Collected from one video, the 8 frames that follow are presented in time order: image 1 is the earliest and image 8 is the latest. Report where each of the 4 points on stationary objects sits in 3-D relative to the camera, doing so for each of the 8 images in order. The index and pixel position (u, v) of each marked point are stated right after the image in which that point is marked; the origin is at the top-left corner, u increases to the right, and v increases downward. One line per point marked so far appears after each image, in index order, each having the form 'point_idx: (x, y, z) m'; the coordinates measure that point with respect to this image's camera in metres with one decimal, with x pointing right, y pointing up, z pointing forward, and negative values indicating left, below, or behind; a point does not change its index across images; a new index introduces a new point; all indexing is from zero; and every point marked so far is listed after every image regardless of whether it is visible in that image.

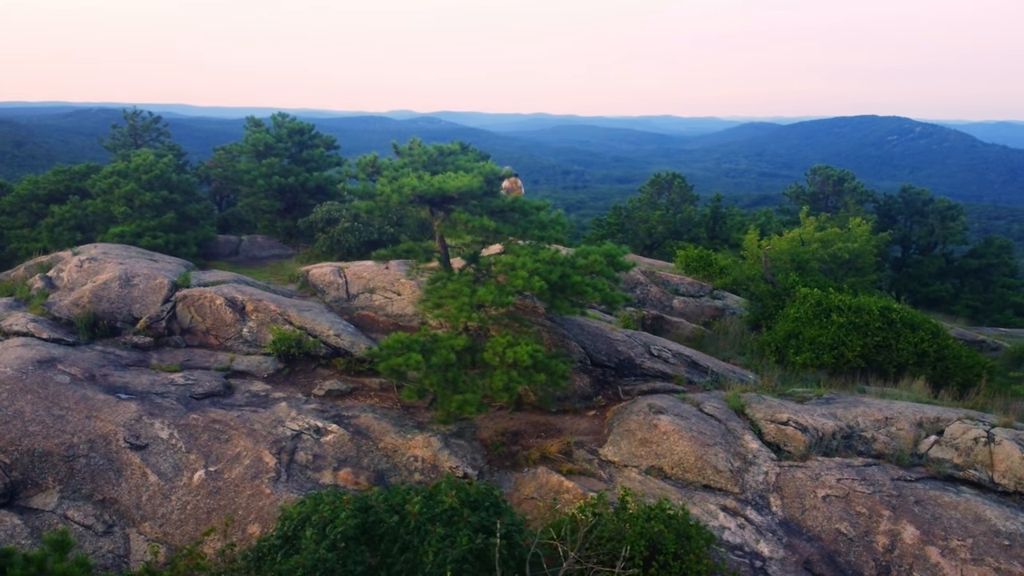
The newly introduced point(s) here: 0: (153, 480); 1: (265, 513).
0: (-3.3, -1.8, +6.0) m
1: (-2.2, -2.0, +5.8) m
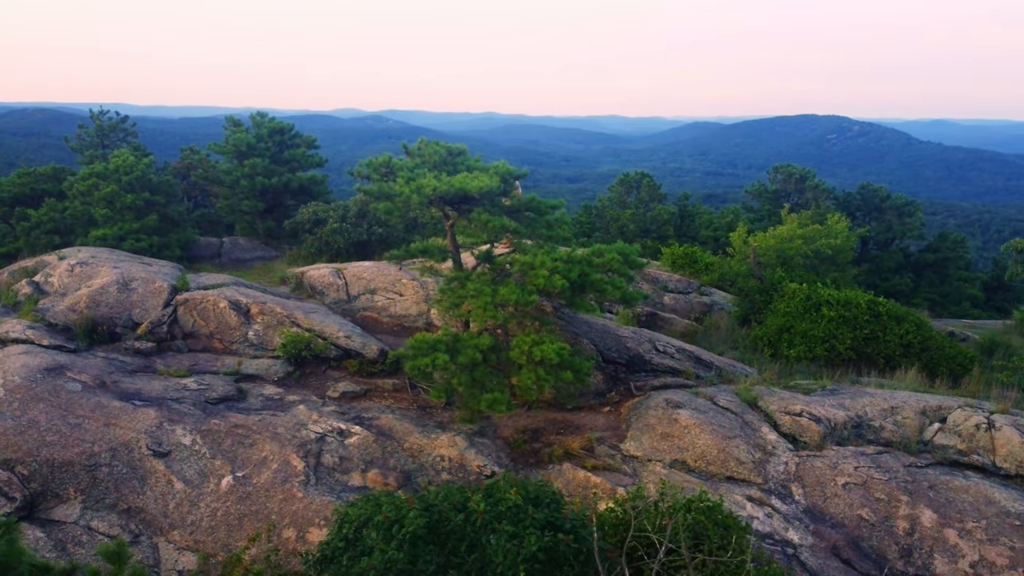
0: (-3.0, -1.8, +5.9) m
1: (-1.9, -2.0, +5.7) m
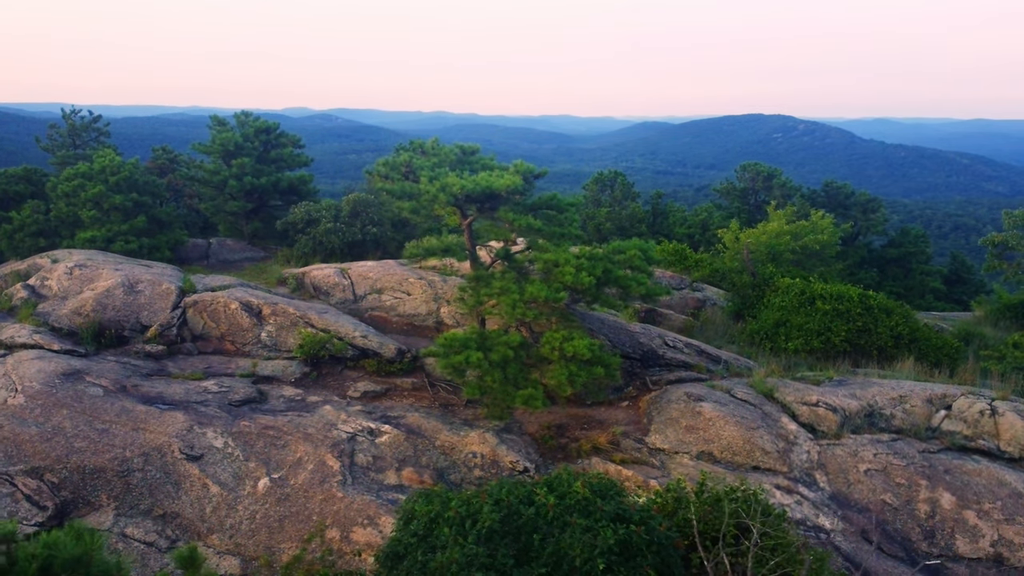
0: (-2.6, -1.8, +5.8) m
1: (-1.5, -2.0, +5.7) m
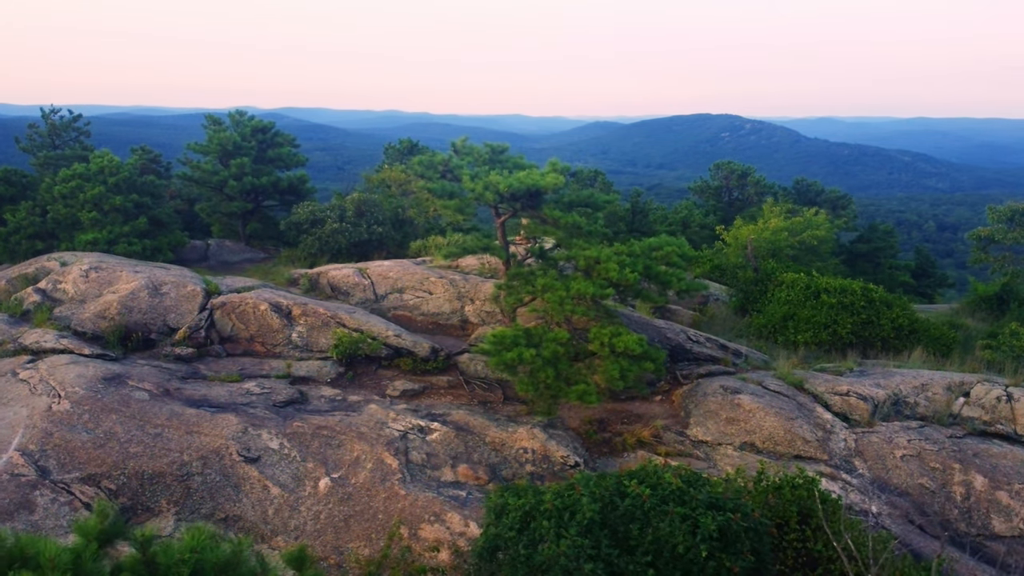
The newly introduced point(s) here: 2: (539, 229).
0: (-2.1, -1.8, +5.7) m
1: (-0.9, -2.0, +5.7) m
2: (+0.3, +0.7, +7.5) m
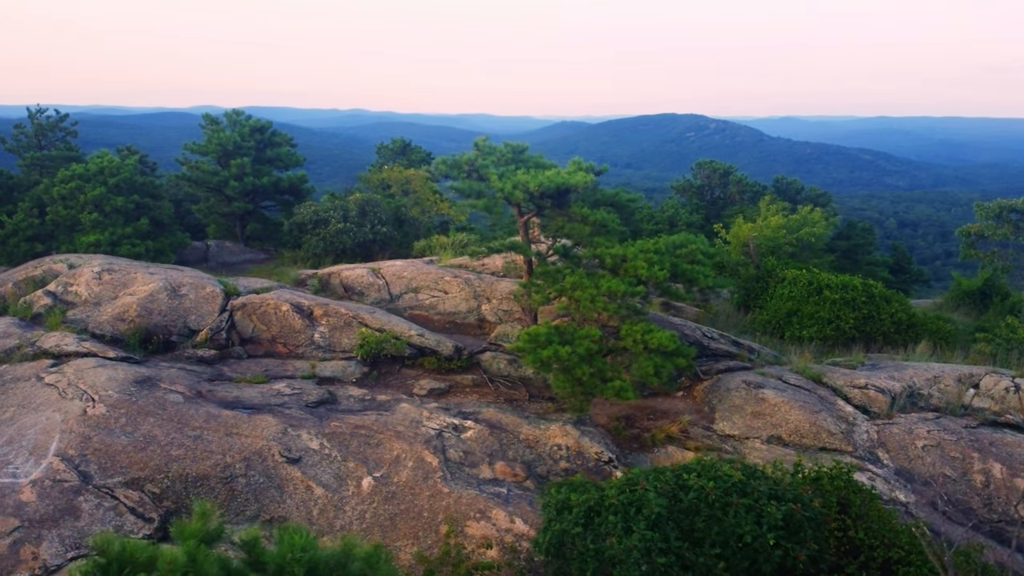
0: (-1.7, -1.8, +5.7) m
1: (-0.5, -2.0, +5.7) m
2: (+0.7, +0.7, +7.6) m
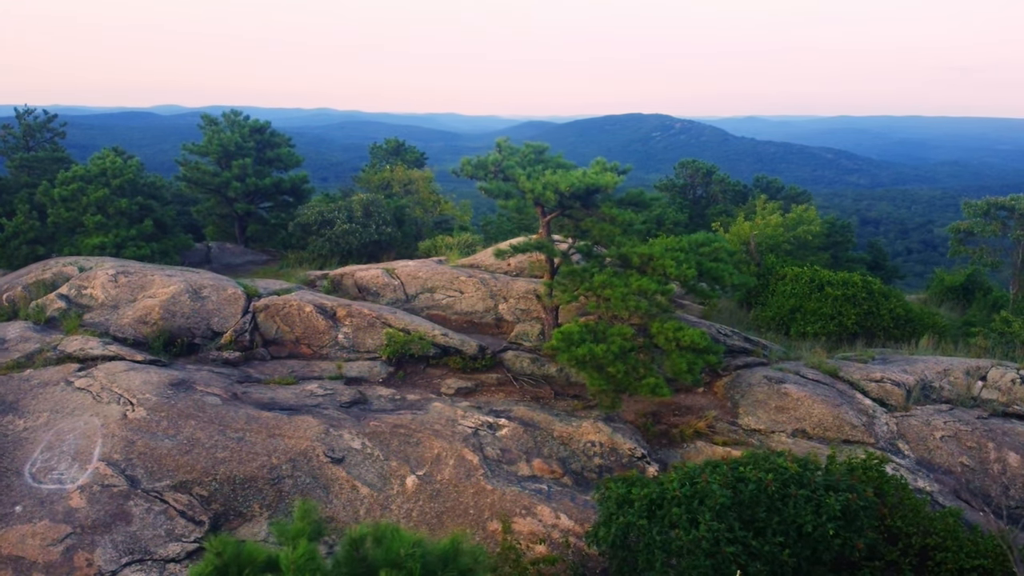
0: (-1.3, -1.8, +5.8) m
1: (-0.1, -2.0, +5.8) m
2: (+1.0, +0.7, +7.7) m
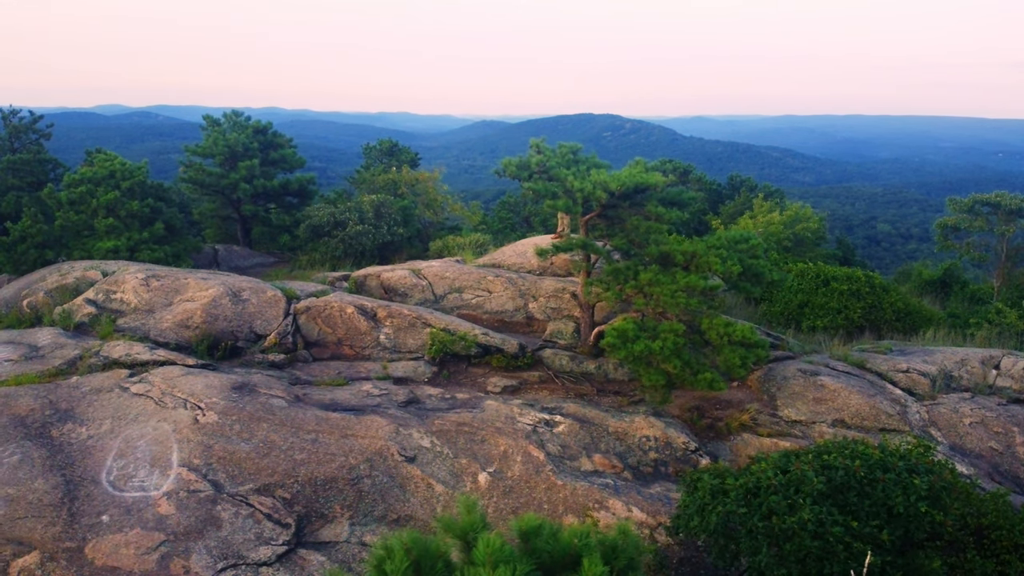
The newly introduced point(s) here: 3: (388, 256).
0: (-0.6, -1.8, +5.8) m
1: (+0.6, -1.9, +5.9) m
2: (+1.5, +0.7, +7.9) m
3: (-2.6, +0.7, +13.9) m
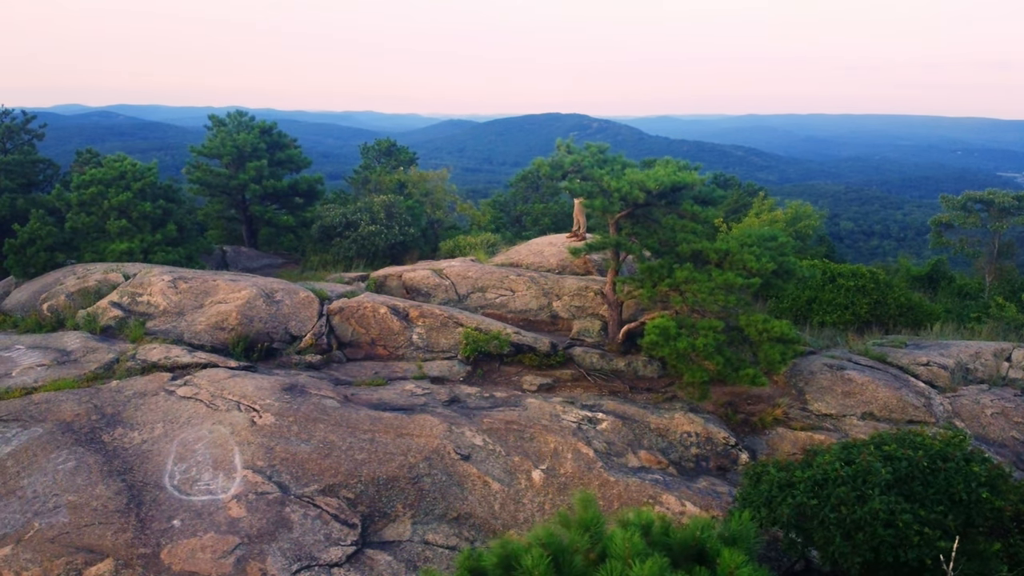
0: (-0.1, -1.8, +5.9) m
1: (+1.1, -1.9, +6.0) m
2: (+1.9, +0.8, +8.0) m
3: (-2.4, +0.7, +13.9) m
